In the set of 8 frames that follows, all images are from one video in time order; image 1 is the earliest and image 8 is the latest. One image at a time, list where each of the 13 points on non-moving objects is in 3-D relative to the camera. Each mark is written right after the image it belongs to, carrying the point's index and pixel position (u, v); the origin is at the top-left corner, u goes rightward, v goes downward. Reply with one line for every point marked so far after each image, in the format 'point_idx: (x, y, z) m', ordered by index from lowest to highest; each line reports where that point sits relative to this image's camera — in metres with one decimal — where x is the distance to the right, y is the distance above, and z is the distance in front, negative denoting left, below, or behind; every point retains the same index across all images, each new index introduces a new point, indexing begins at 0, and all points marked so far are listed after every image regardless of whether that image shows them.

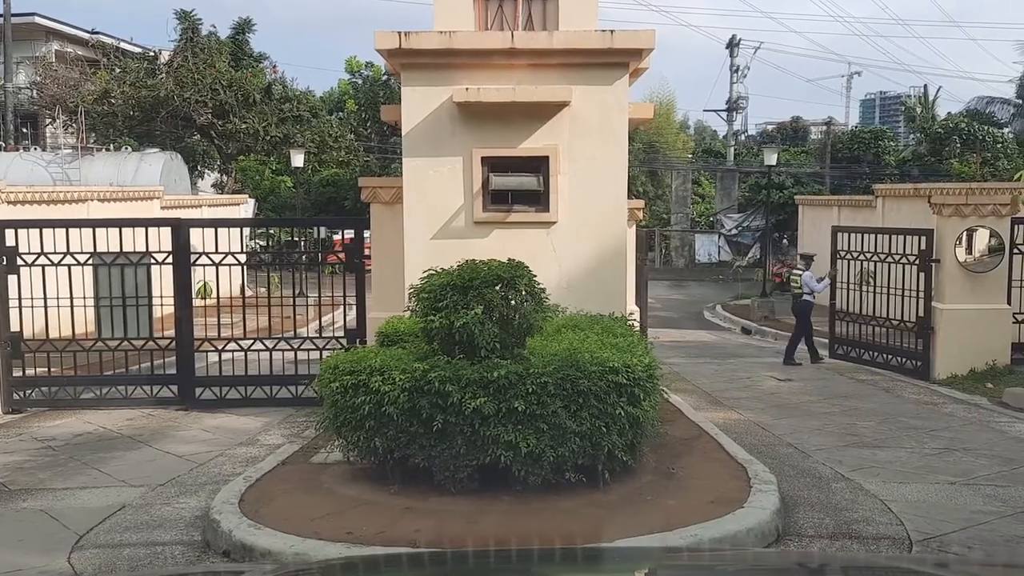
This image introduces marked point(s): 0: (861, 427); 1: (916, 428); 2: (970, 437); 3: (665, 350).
0: (+3.4, -1.3, +8.7) m
1: (+3.9, -1.4, +8.6) m
2: (+4.2, -1.4, +8.2) m
3: (+2.8, -1.1, +16.6) m
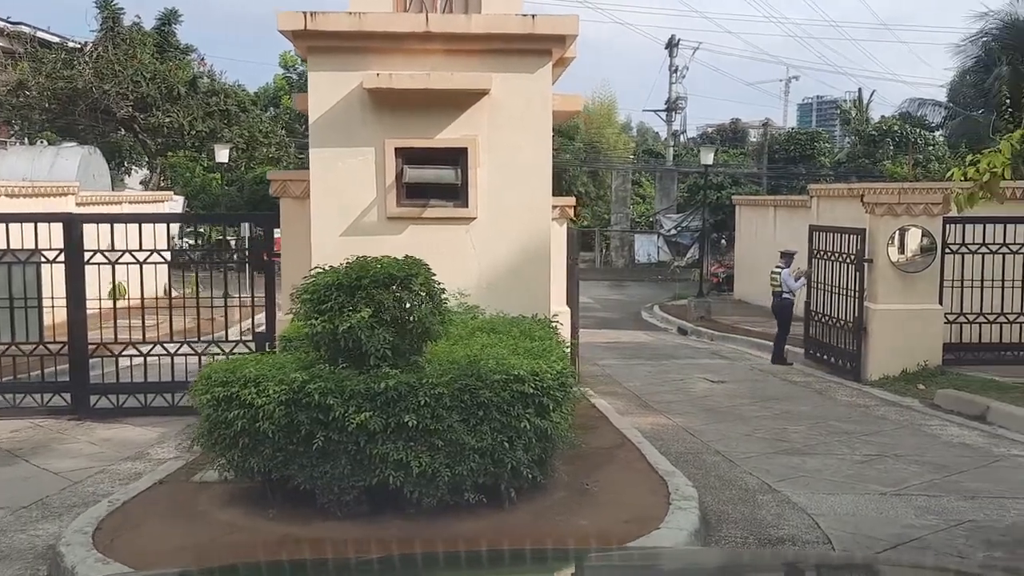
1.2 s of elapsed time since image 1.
0: (+2.6, -1.3, +8.4) m
1: (+3.1, -1.4, +8.3) m
2: (+3.5, -1.4, +7.9) m
3: (+1.6, -1.2, +16.2) m
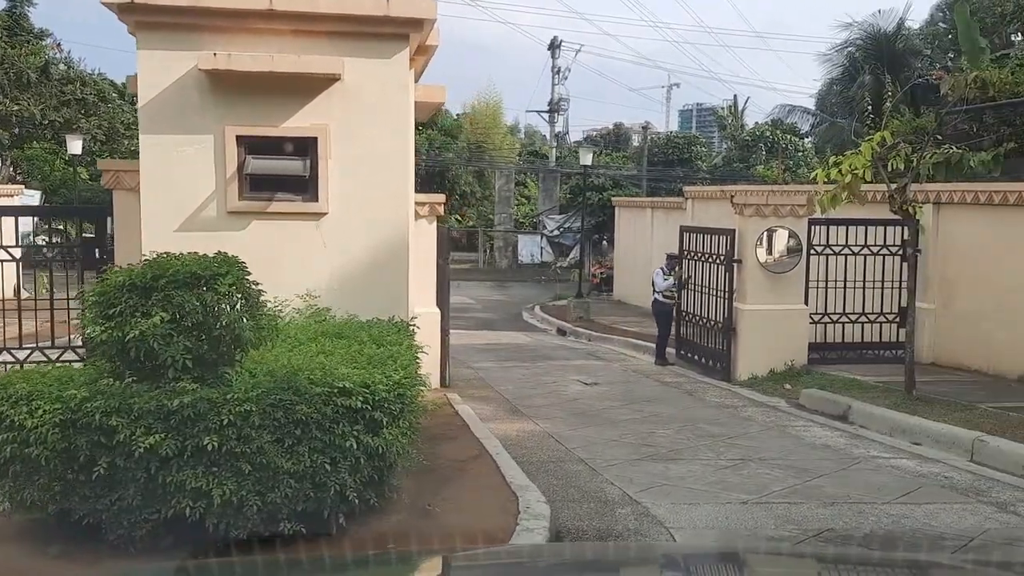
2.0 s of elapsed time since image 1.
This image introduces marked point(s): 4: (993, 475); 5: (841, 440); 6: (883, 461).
0: (+1.3, -1.4, +8.2) m
1: (+1.8, -1.4, +8.2) m
2: (+2.2, -1.4, +7.8) m
3: (-0.7, -1.2, +15.8) m
4: (+3.6, -1.4, +6.7) m
5: (+3.0, -1.4, +8.1) m
6: (+3.0, -1.4, +7.2) m
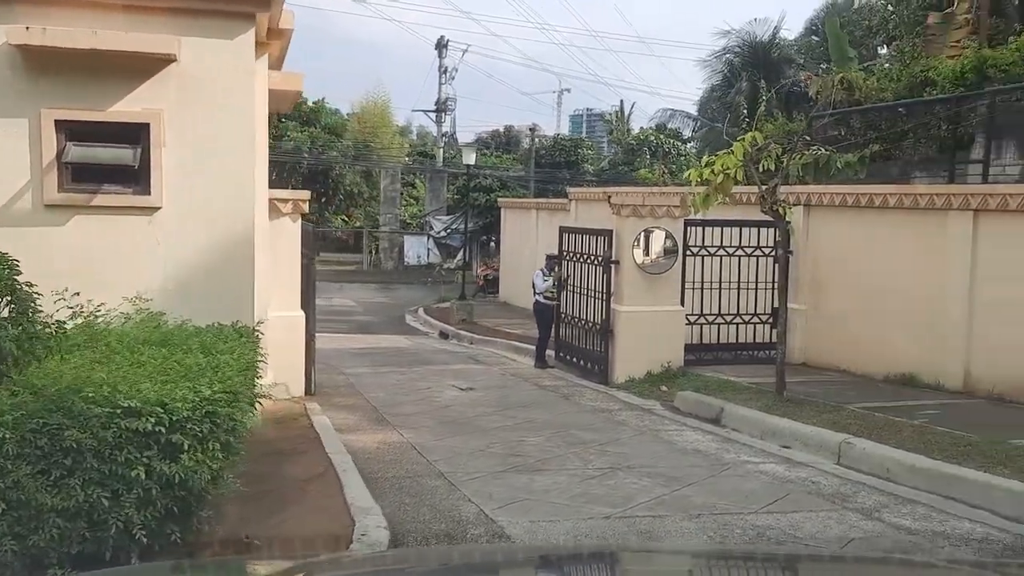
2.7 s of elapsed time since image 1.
0: (+0.1, -1.4, +7.8) m
1: (+0.6, -1.4, +7.9) m
2: (+1.1, -1.4, +7.6) m
3: (-2.8, -1.2, +15.2) m
4: (+2.6, -1.4, +6.6) m
5: (+1.8, -1.4, +7.9) m
6: (+1.9, -1.4, +7.1) m
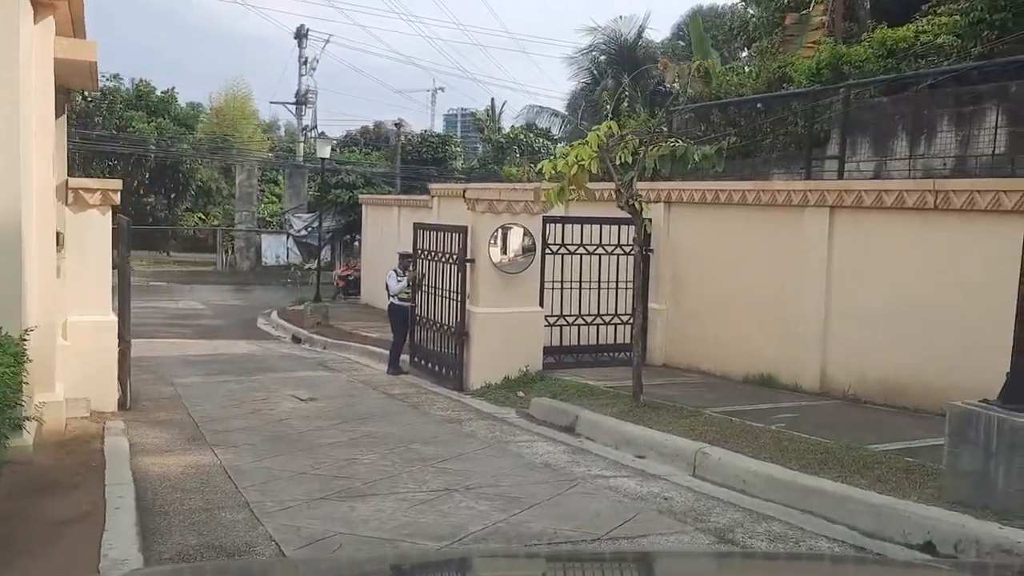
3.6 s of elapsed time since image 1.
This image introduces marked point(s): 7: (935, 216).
0: (-1.2, -1.4, +6.9) m
1: (-0.7, -1.4, +7.1) m
2: (-0.2, -1.4, +6.8) m
3: (-5.1, -1.2, +13.9) m
4: (+1.4, -1.4, +6.1) m
5: (+0.4, -1.4, +7.3) m
6: (+0.7, -1.4, +6.5) m
7: (+4.0, +0.7, +8.4) m
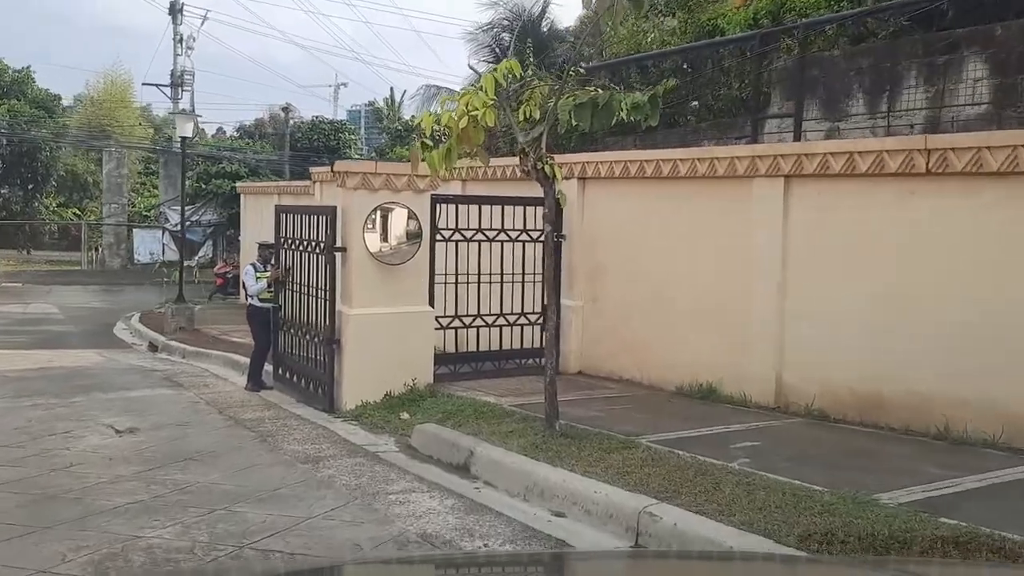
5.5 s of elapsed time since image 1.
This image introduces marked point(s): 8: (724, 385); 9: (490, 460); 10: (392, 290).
0: (-1.9, -1.3, +4.6) m
1: (-1.5, -1.3, +4.8) m
2: (-1.0, -1.3, +4.6) m
3: (-6.5, -1.2, +11.1) m
4: (+0.7, -1.3, +4.1) m
5: (-0.4, -1.3, +5.2) m
6: (0.0, -1.4, +4.4) m
7: (+3.1, +0.8, +6.6) m
8: (+1.9, -0.9, +8.2) m
9: (-0.2, -1.2, +6.1) m
10: (-1.3, 0.0, +9.2) m
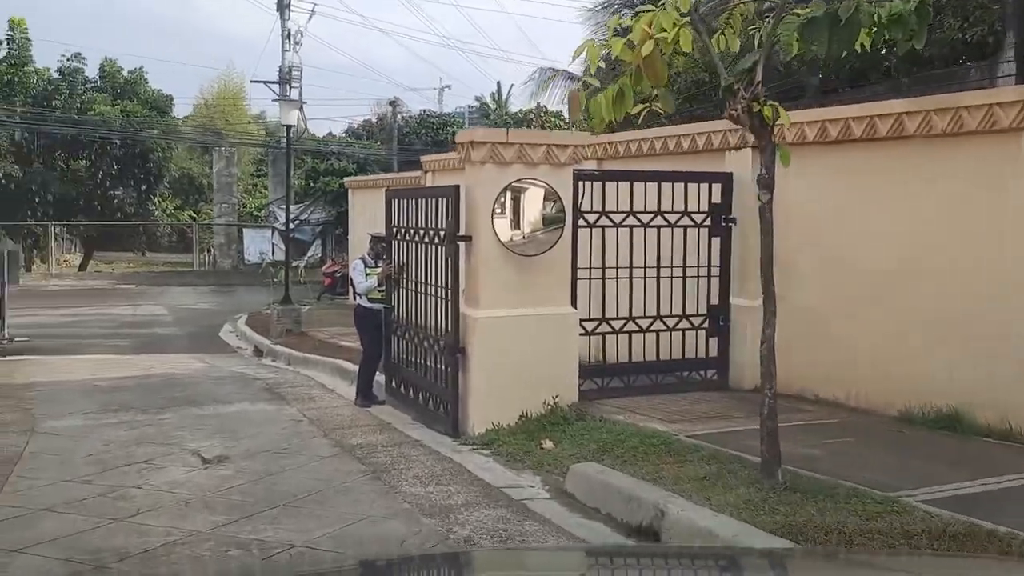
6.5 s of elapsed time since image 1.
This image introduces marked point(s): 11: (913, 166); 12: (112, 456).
0: (-1.1, -1.3, +3.0) m
1: (-0.6, -1.3, +3.2) m
2: (-0.1, -1.3, +2.9) m
3: (-4.9, -1.2, +10.0) m
4: (+1.5, -1.3, +2.2) m
5: (+0.6, -1.3, +3.4) m
6: (+0.8, -1.3, +2.6) m
7: (+4.1, +0.8, +4.5) m
8: (+3.2, -0.8, +6.2) m
9: (+0.9, -1.1, +4.3) m
10: (+0.1, 0.0, +7.5) m
11: (+2.9, +0.9, +6.5) m
12: (-3.1, -1.3, +7.0) m
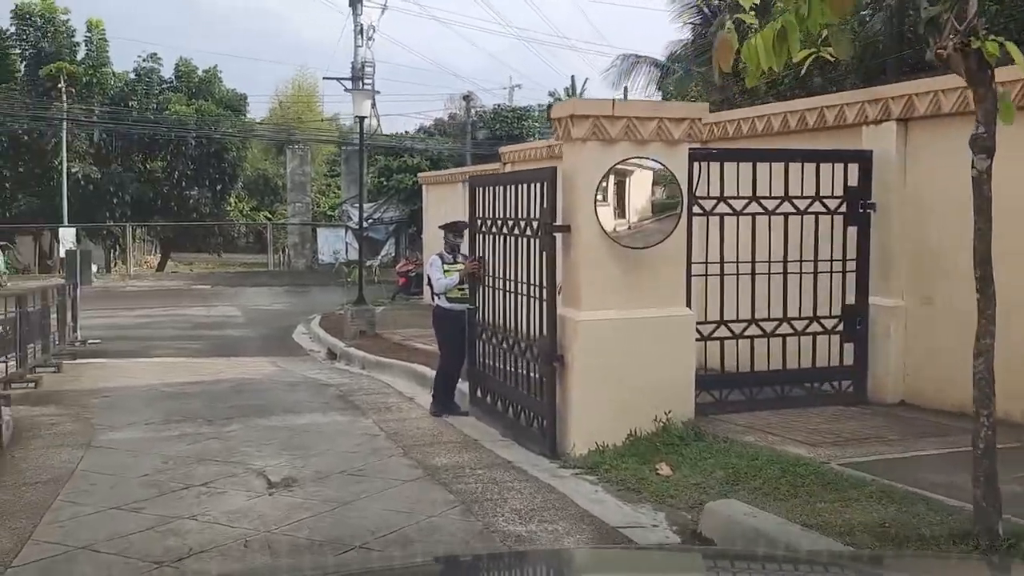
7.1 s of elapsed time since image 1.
0: (-0.6, -1.3, +2.1) m
1: (-0.1, -1.3, +2.2) m
2: (+0.3, -1.3, +2.0) m
3: (-3.9, -1.2, +9.4) m
4: (+1.8, -1.3, +1.1) m
5: (+1.0, -1.3, +2.3) m
6: (+1.2, -1.3, +1.5) m
7: (+4.6, +0.9, +3.1) m
8: (+3.8, -0.8, +4.9) m
9: (+1.4, -1.1, +3.3) m
10: (+0.9, 0.0, +6.5) m
11: (+3.6, +0.9, +5.3) m
12: (-2.4, -1.3, +6.2) m
